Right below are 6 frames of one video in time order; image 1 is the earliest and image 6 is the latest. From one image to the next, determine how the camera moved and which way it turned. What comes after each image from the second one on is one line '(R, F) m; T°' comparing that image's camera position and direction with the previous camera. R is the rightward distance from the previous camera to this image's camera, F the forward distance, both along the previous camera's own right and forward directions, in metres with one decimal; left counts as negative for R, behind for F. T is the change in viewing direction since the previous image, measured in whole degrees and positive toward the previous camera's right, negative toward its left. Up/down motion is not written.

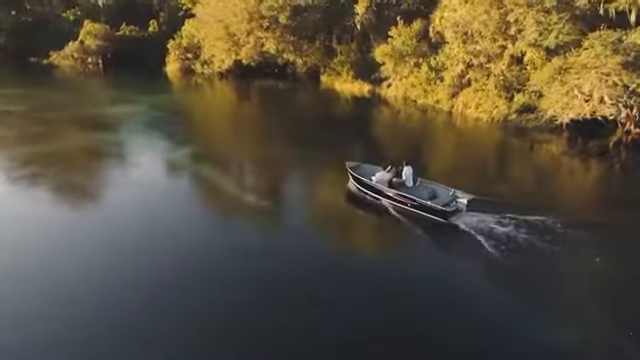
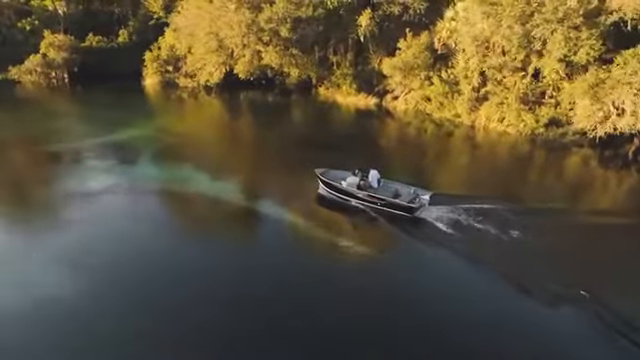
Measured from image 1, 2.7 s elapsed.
(-7.1, +2.0) m; +7°
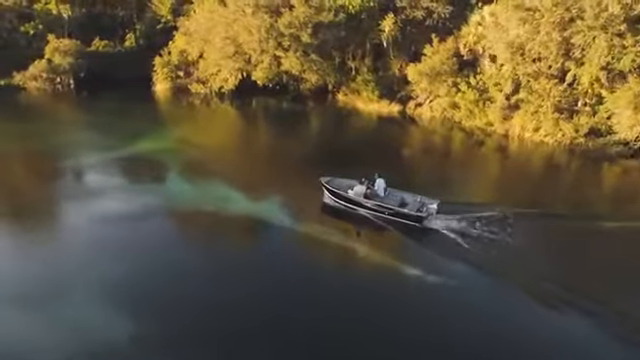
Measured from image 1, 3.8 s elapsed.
(-3.3, +1.5) m; +1°
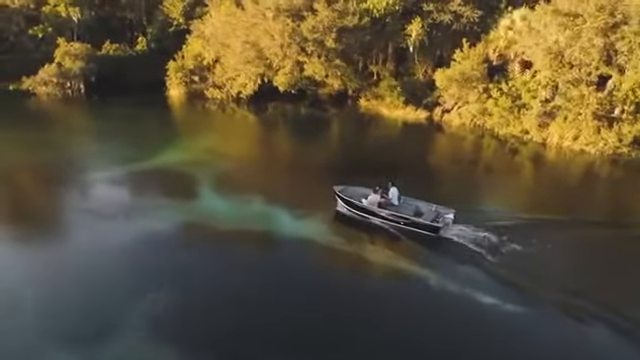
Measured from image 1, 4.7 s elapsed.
(-3.0, +1.4) m; +1°
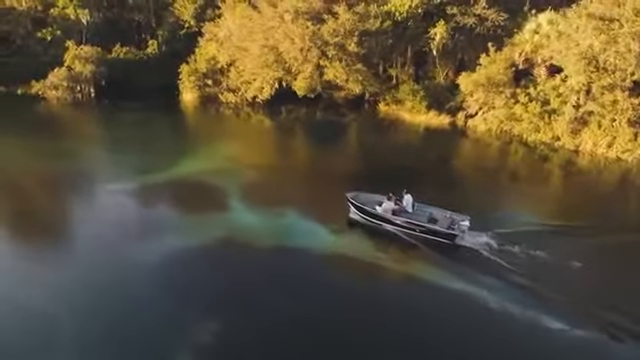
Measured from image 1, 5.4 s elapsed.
(-2.5, +1.1) m; 0°
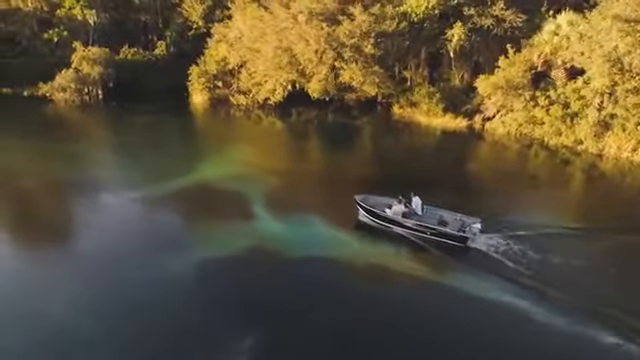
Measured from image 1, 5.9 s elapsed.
(-1.8, +0.7) m; 0°
